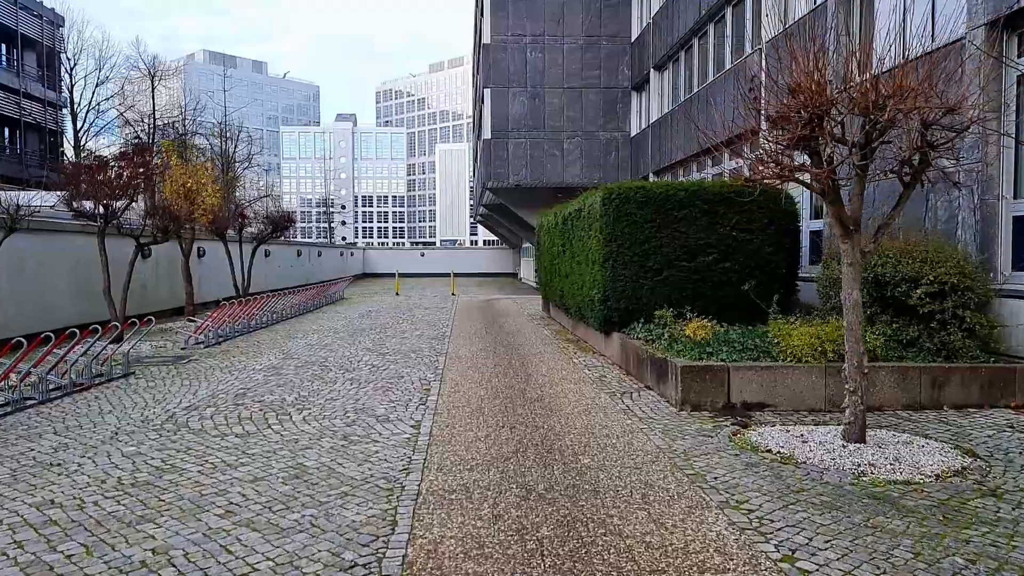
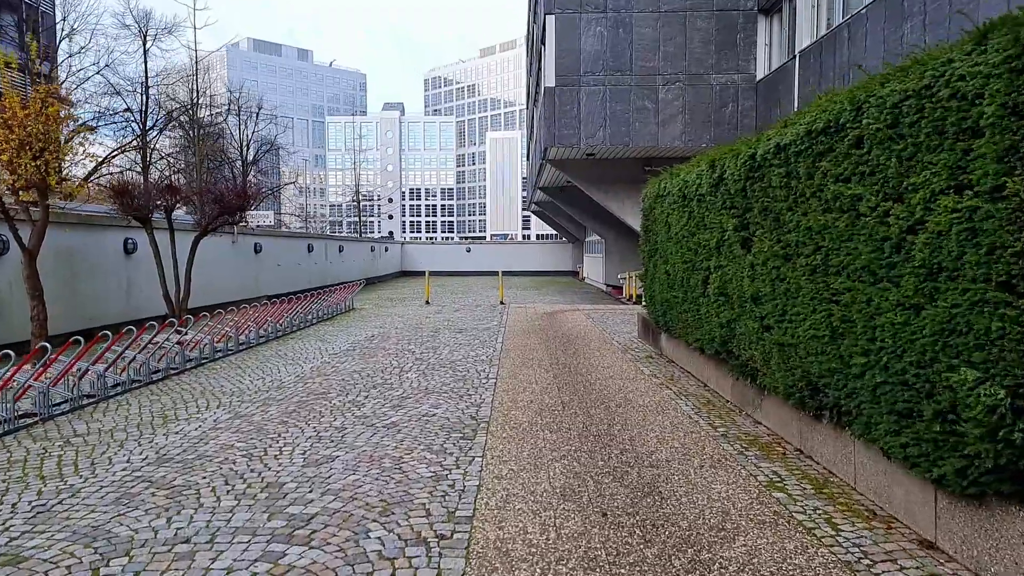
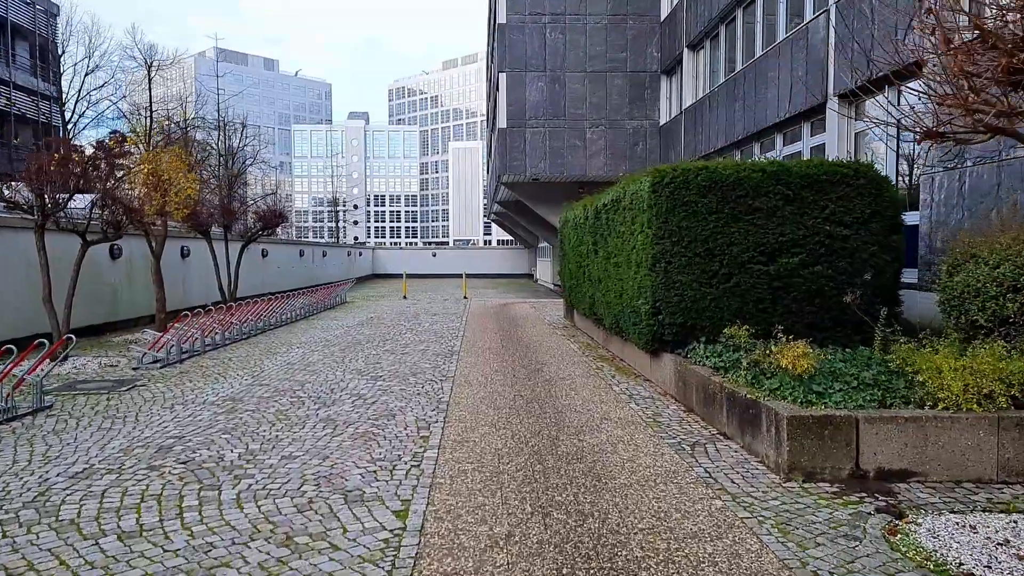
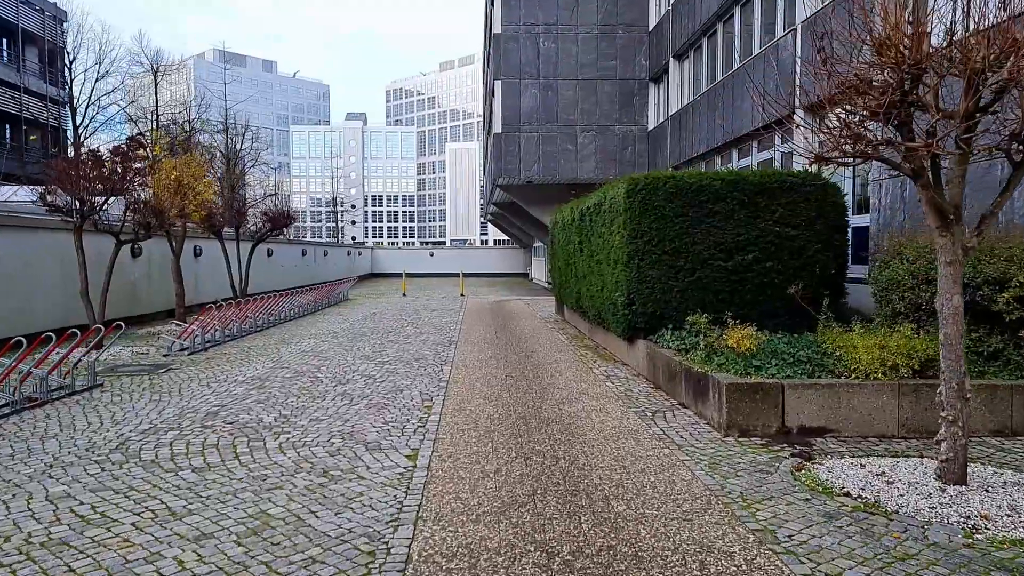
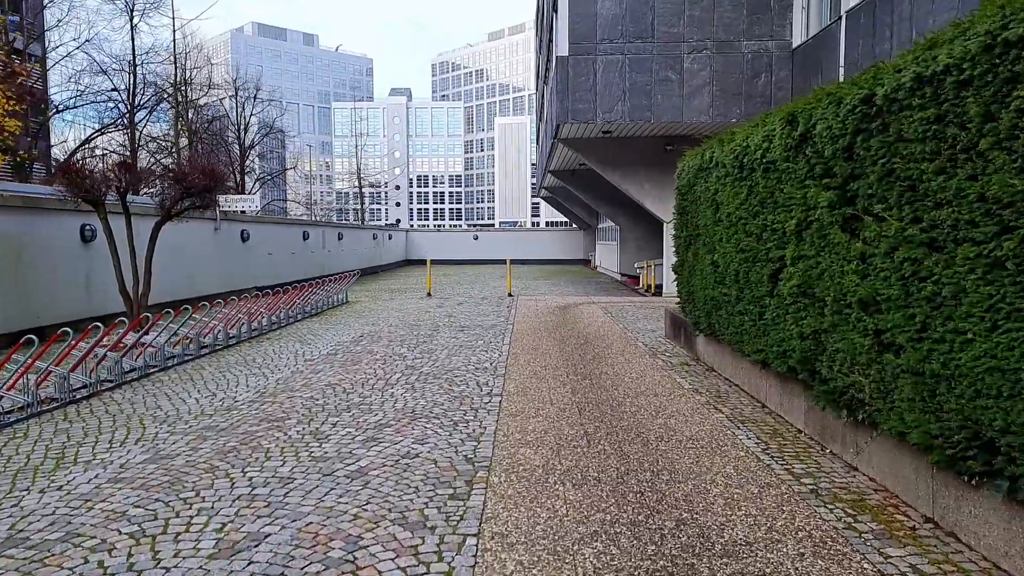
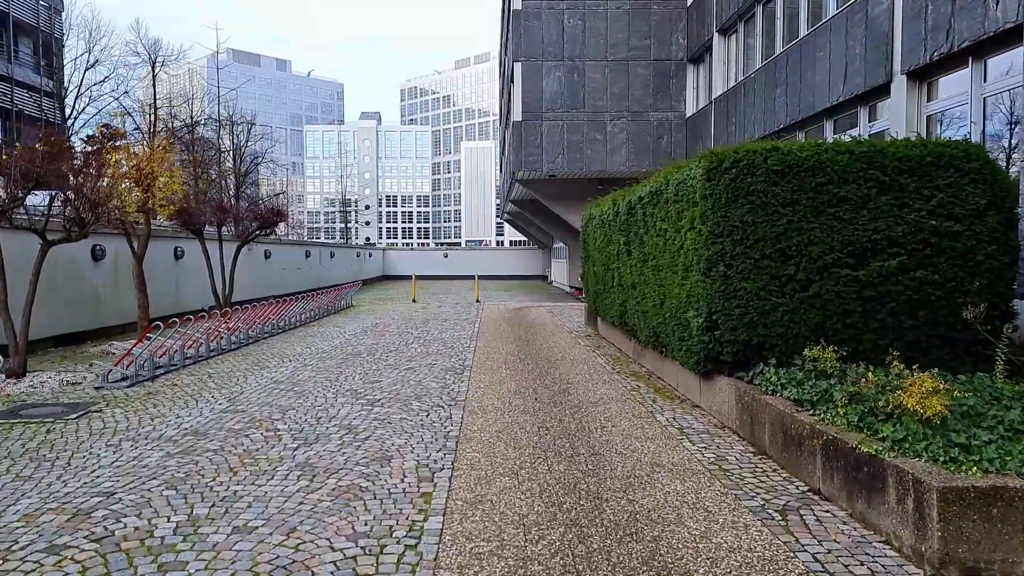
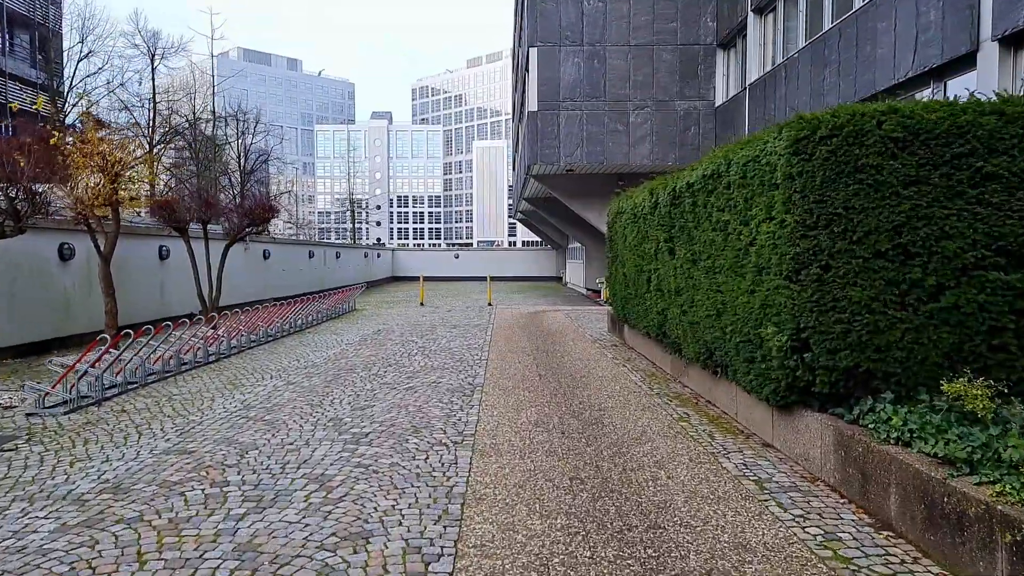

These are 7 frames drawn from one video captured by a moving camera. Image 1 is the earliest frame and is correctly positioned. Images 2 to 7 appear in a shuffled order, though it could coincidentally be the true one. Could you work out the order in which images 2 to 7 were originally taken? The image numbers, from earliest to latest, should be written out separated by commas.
4, 3, 6, 7, 2, 5
